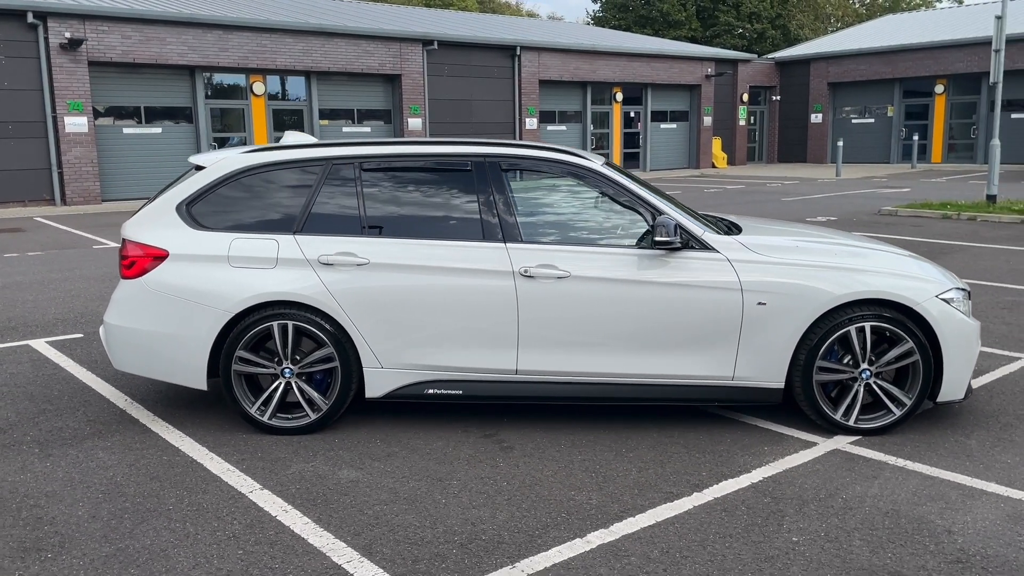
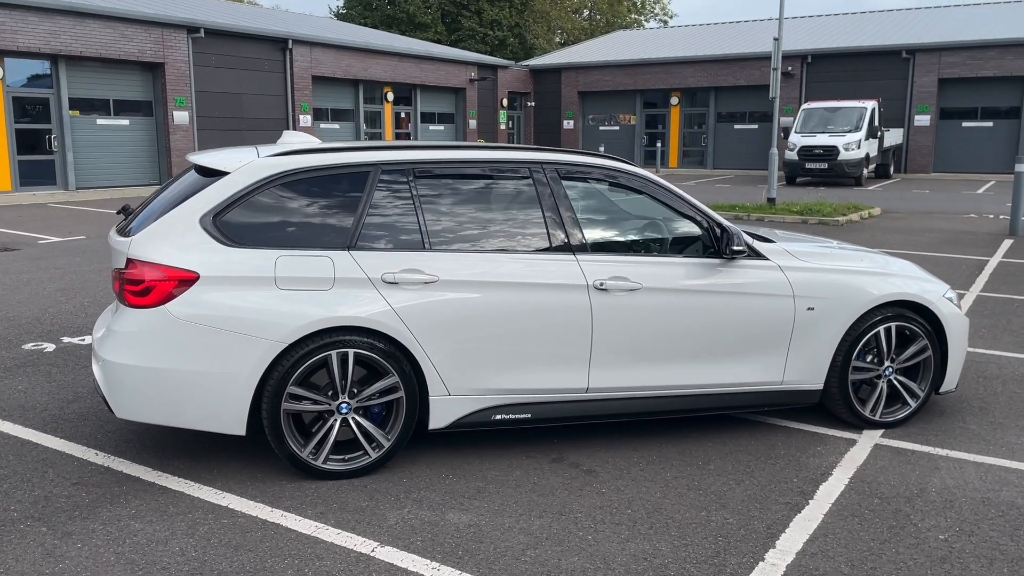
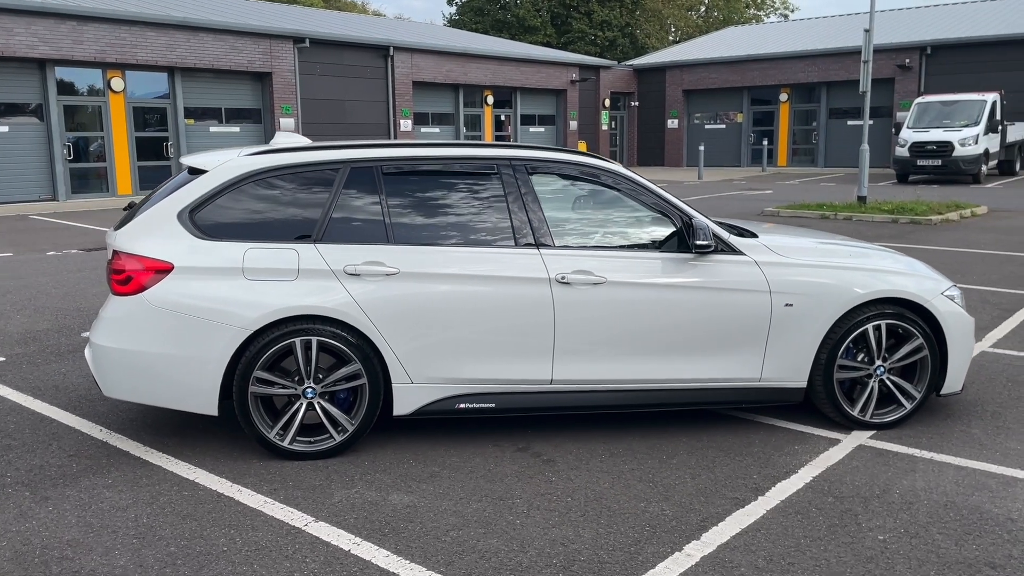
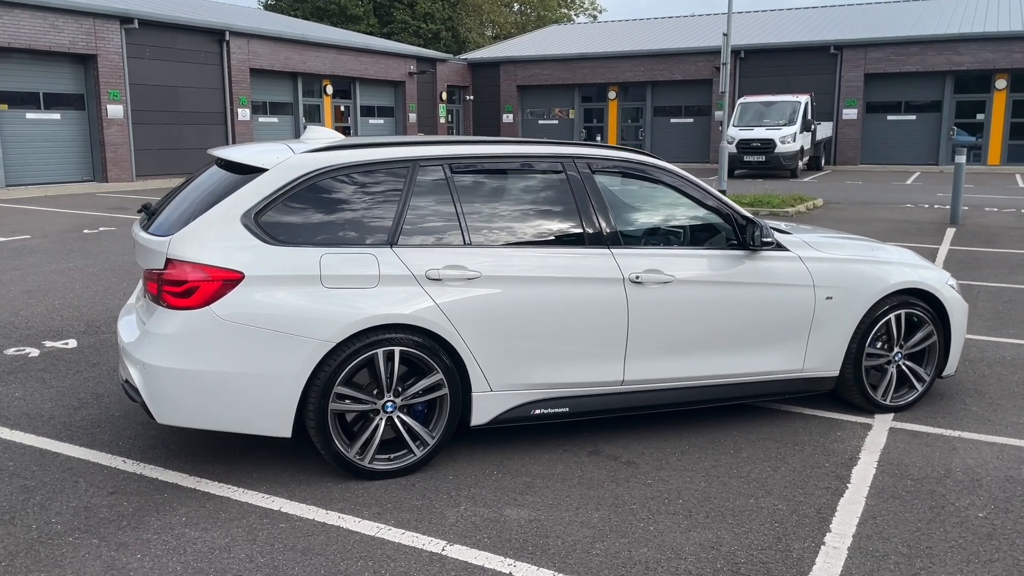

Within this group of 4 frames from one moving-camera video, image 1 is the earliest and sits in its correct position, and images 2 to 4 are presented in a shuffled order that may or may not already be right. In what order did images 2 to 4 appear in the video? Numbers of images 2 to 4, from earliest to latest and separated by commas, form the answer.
3, 2, 4
